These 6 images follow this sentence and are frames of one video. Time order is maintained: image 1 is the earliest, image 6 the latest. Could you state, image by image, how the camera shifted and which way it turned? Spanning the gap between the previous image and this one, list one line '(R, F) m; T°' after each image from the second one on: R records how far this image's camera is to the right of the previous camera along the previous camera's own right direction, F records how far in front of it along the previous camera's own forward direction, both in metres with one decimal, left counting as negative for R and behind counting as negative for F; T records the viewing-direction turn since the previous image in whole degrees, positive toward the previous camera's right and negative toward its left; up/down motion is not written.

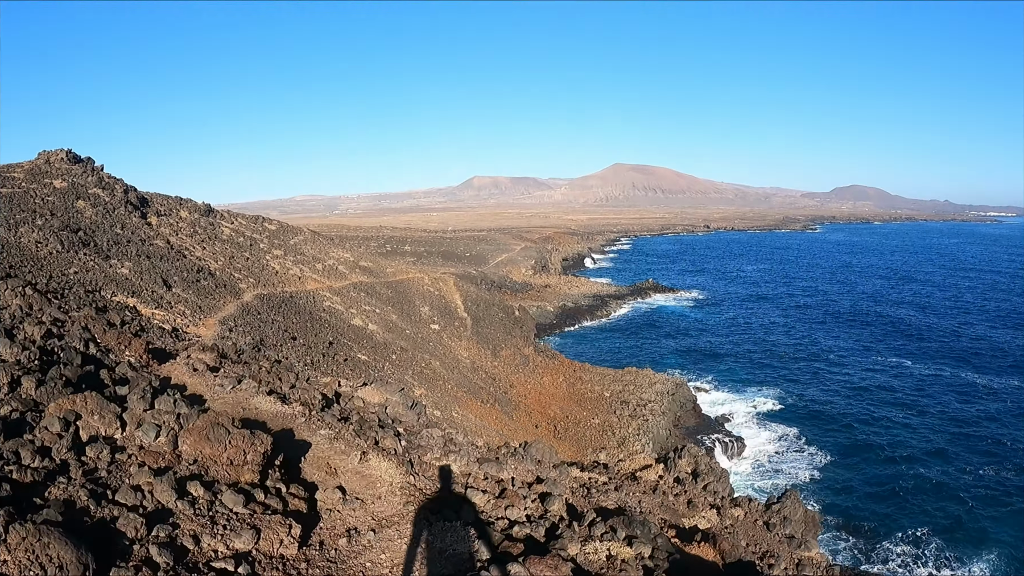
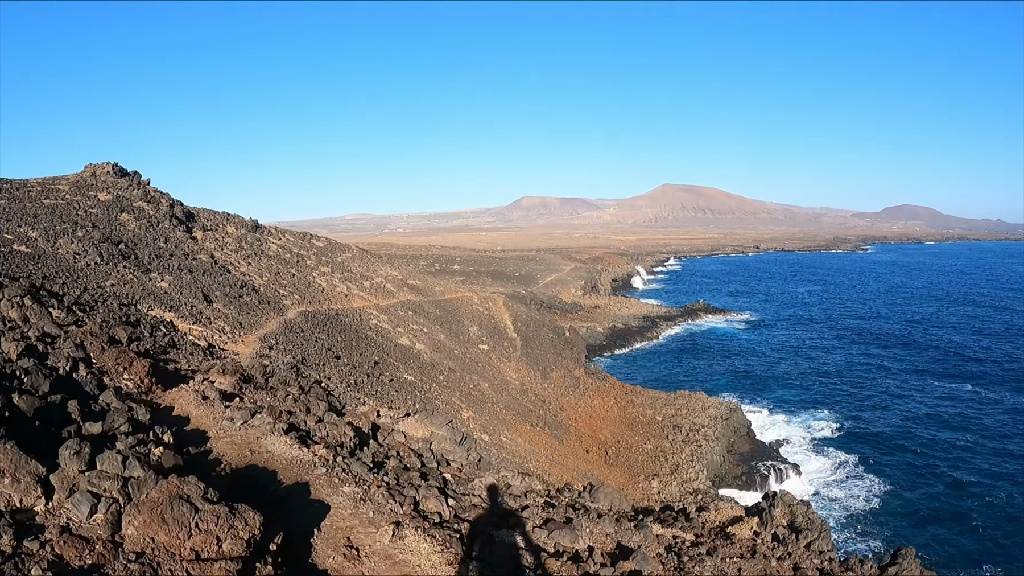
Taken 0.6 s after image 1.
(-0.3, +1.9) m; -5°
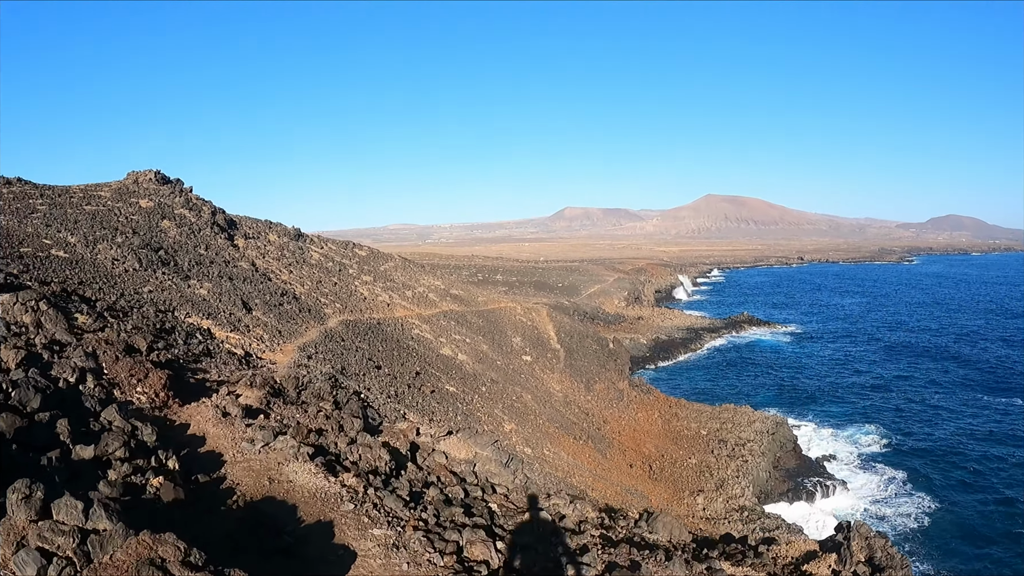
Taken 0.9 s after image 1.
(-0.2, +1.0) m; -4°
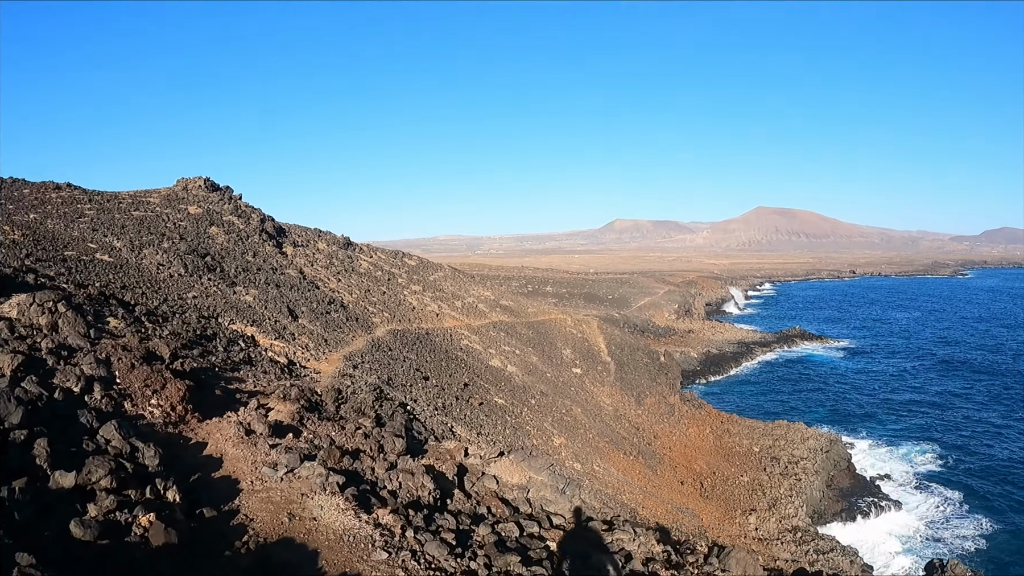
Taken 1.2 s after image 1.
(-0.2, +1.1) m; -5°
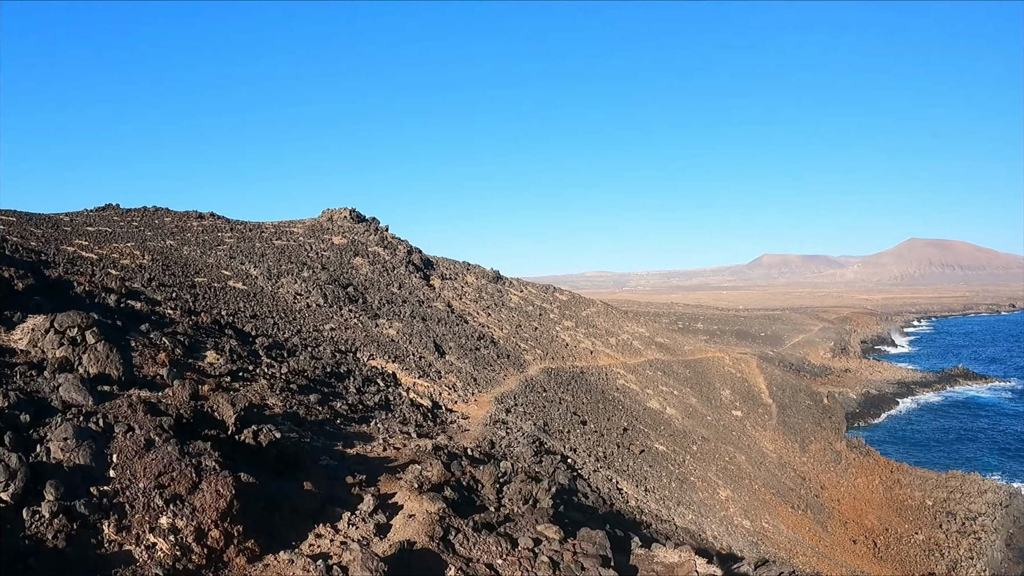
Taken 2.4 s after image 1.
(-0.9, +2.8) m; -13°
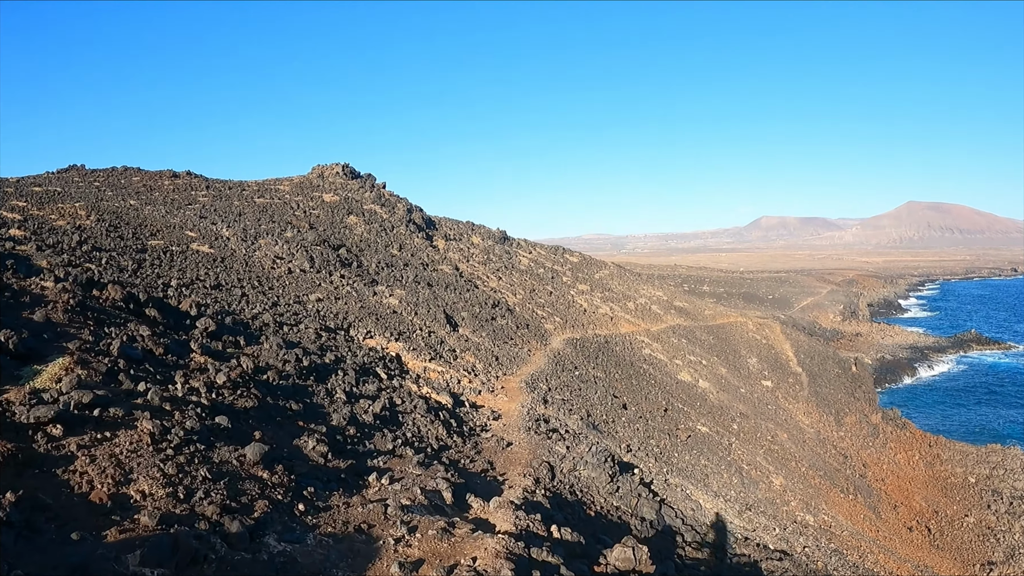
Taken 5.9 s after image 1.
(-0.7, +3.1) m; 0°
